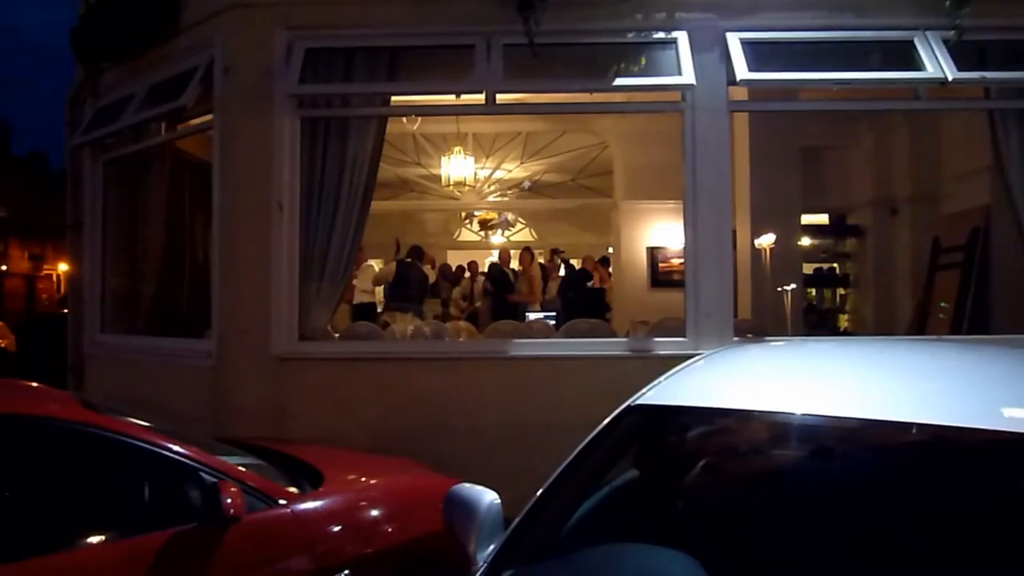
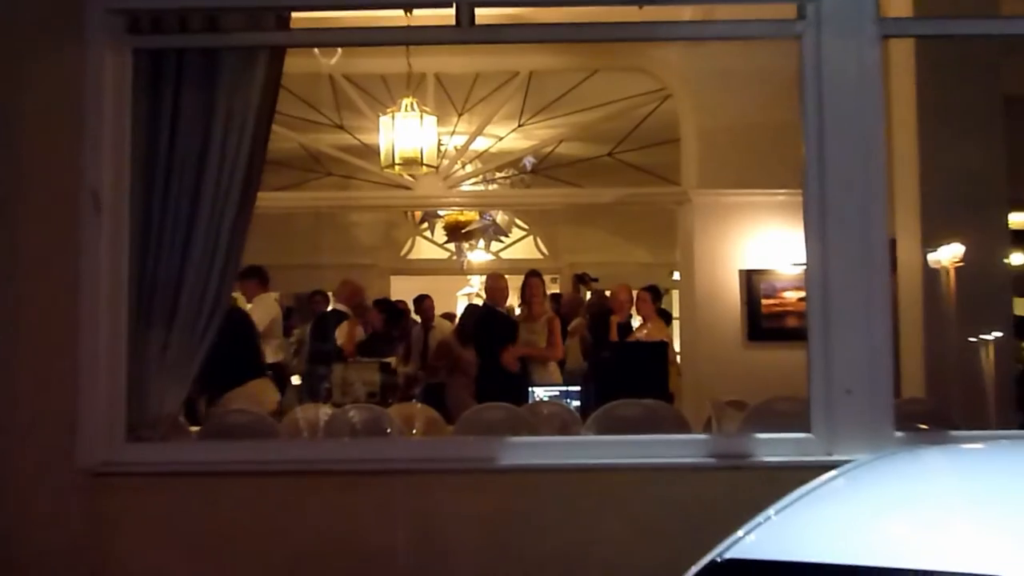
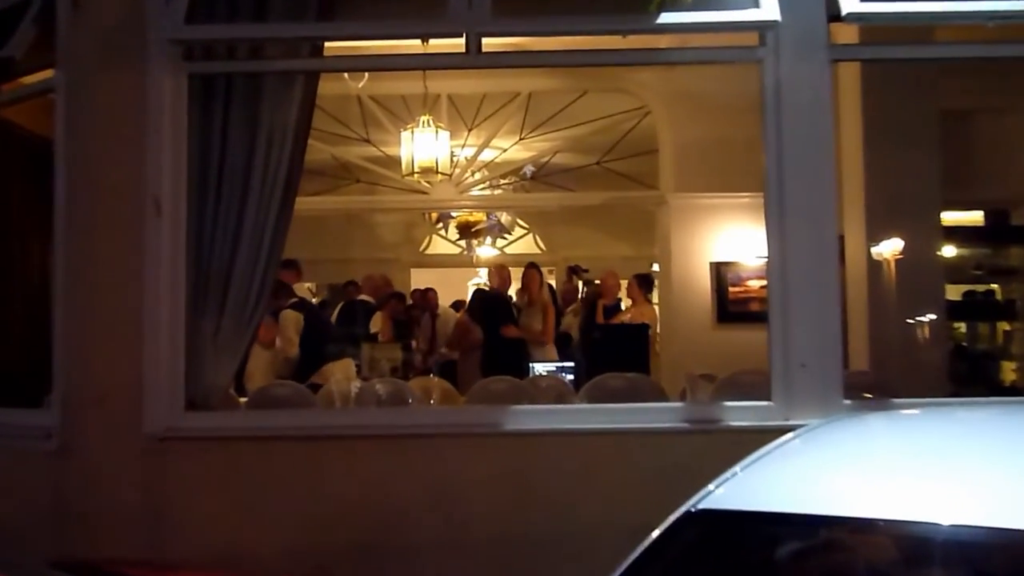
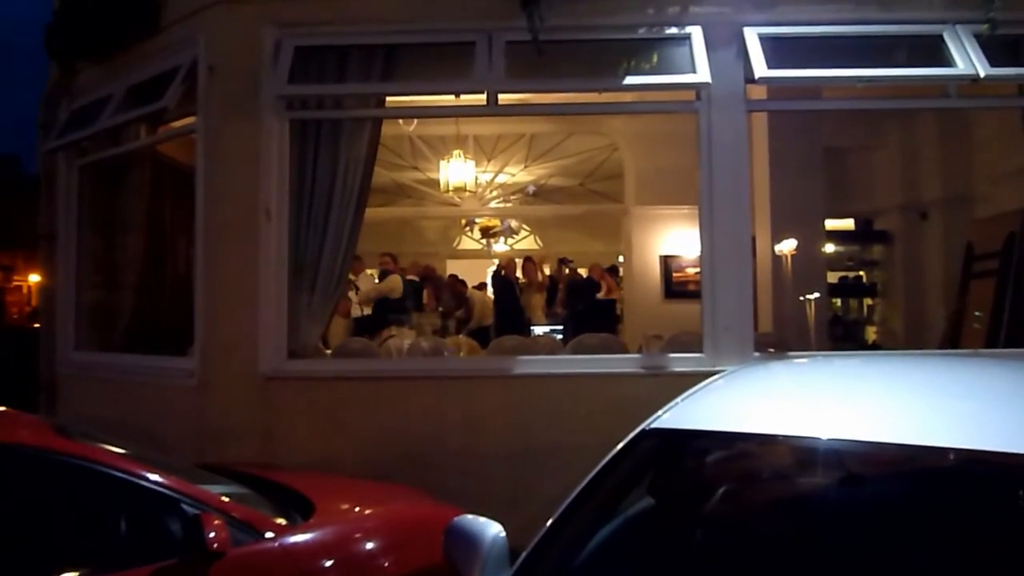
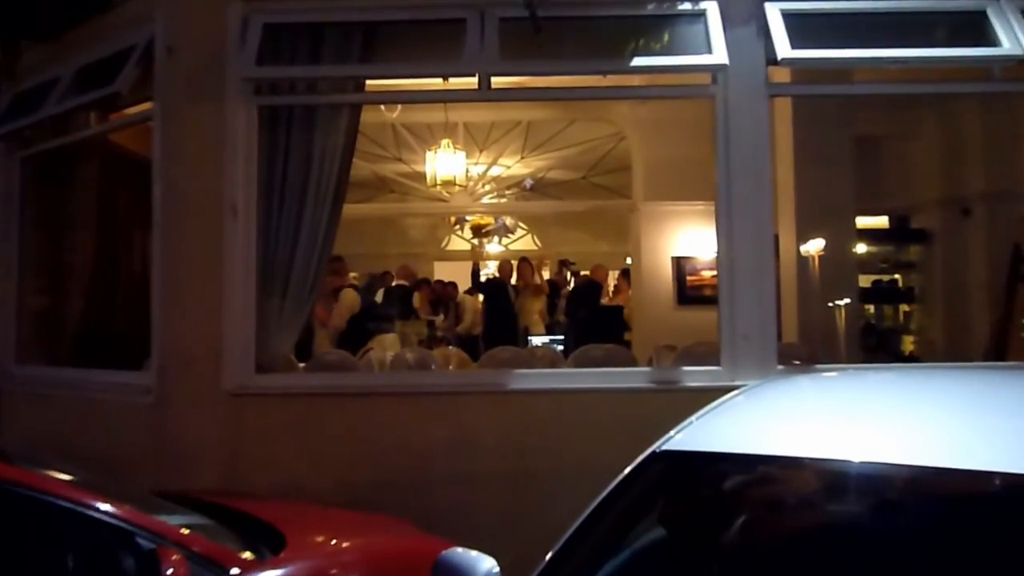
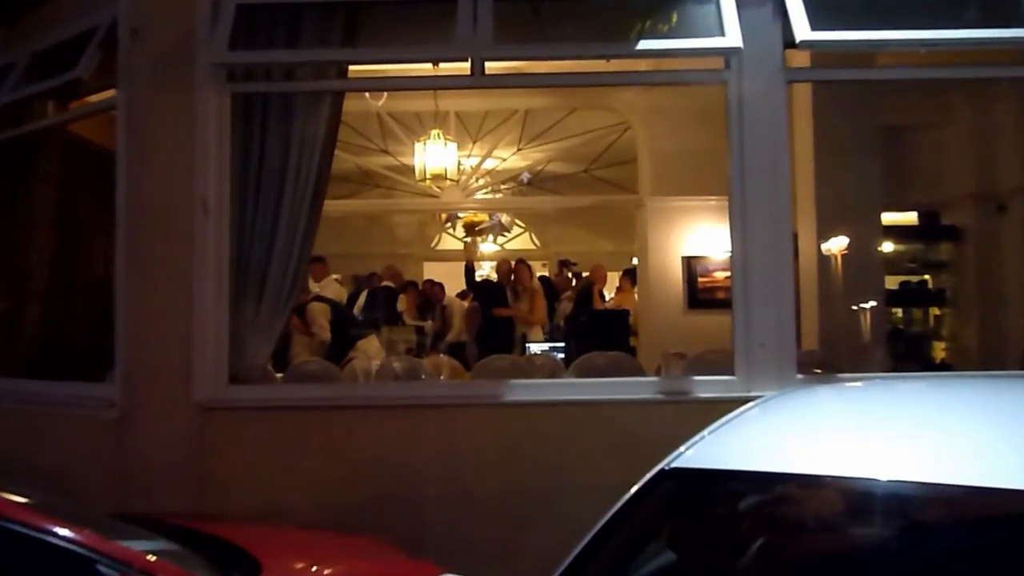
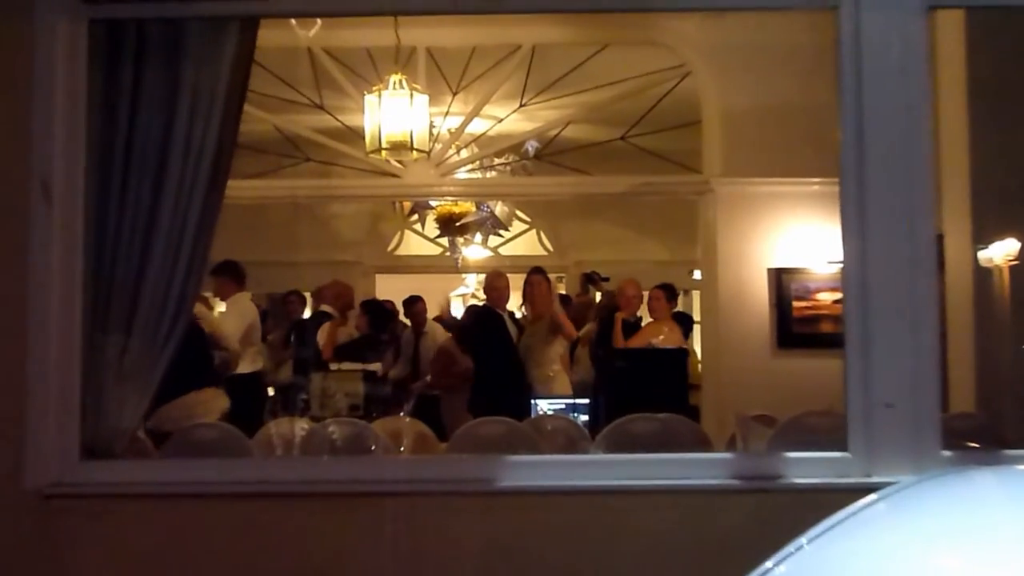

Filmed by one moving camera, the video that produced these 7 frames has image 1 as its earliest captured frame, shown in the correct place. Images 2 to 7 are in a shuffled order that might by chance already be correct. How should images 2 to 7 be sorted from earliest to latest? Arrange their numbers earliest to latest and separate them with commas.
4, 5, 6, 3, 2, 7
